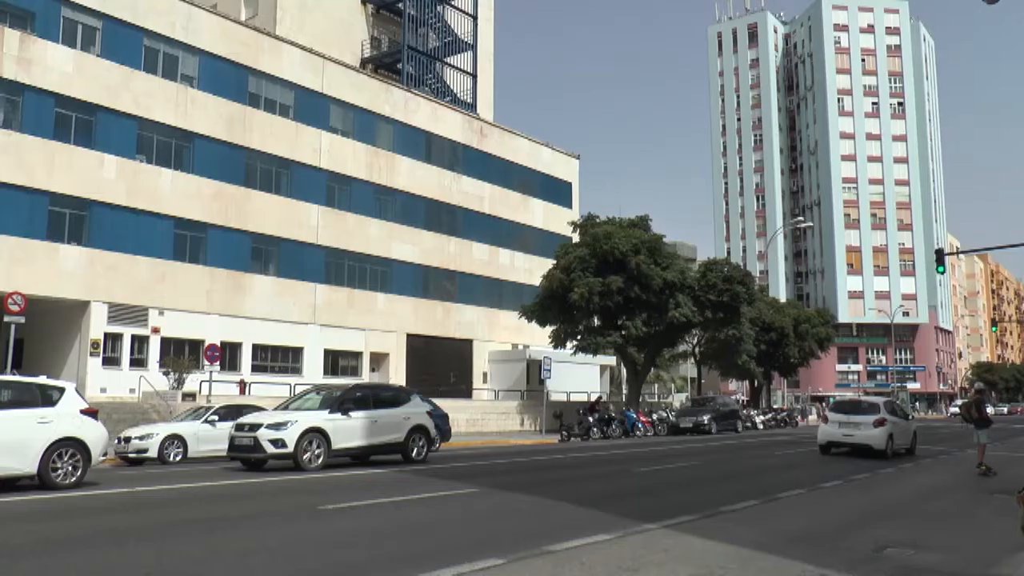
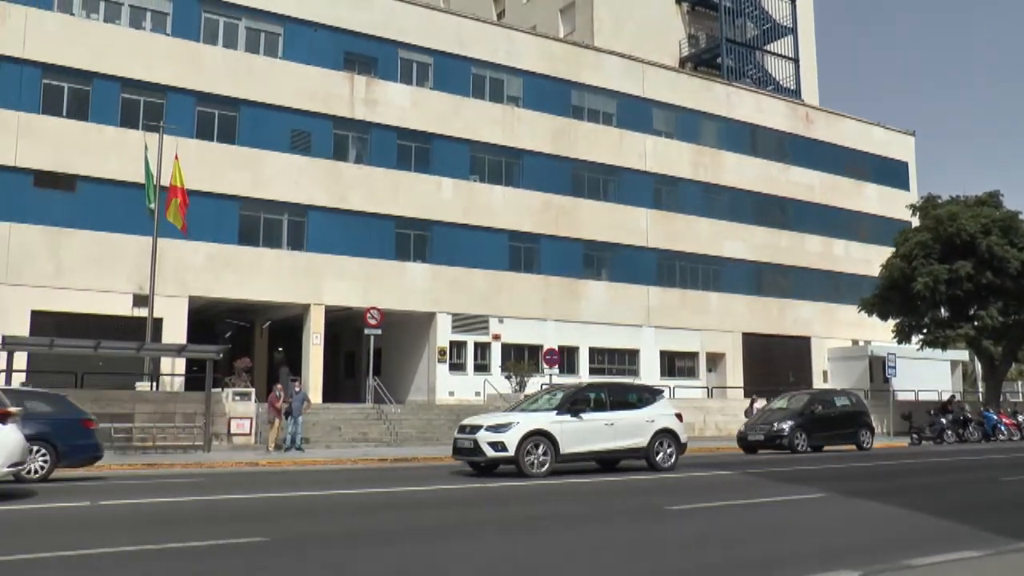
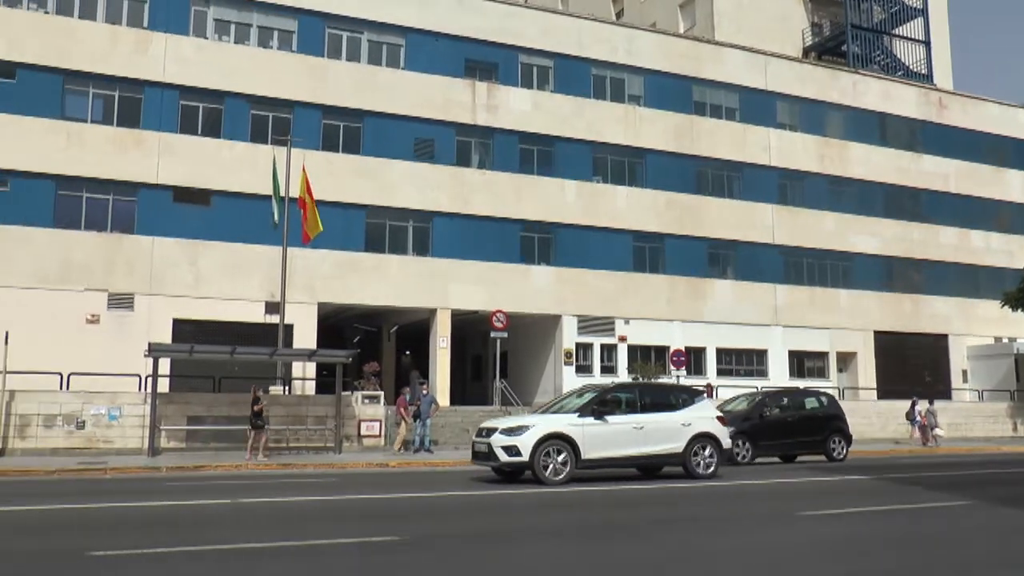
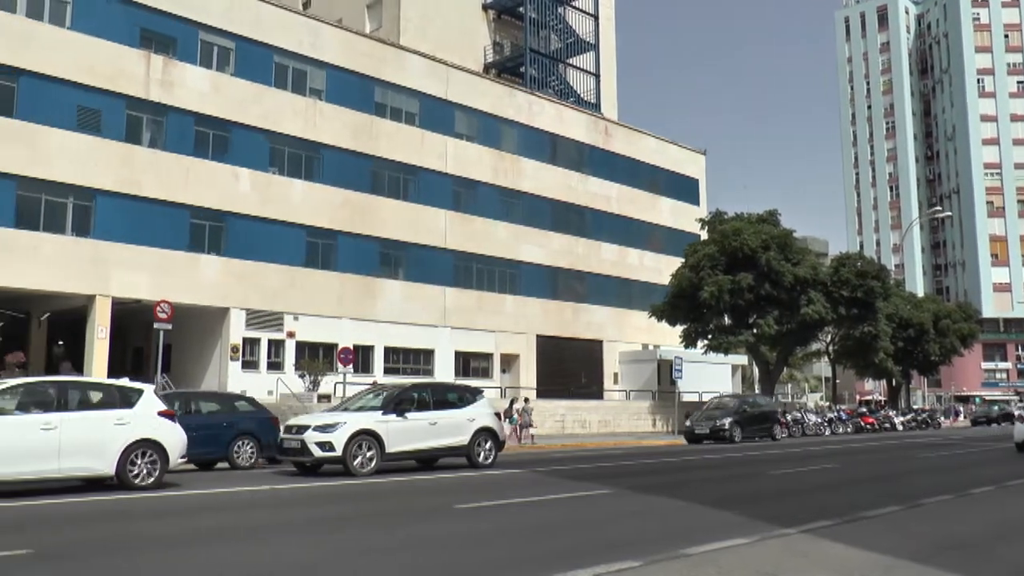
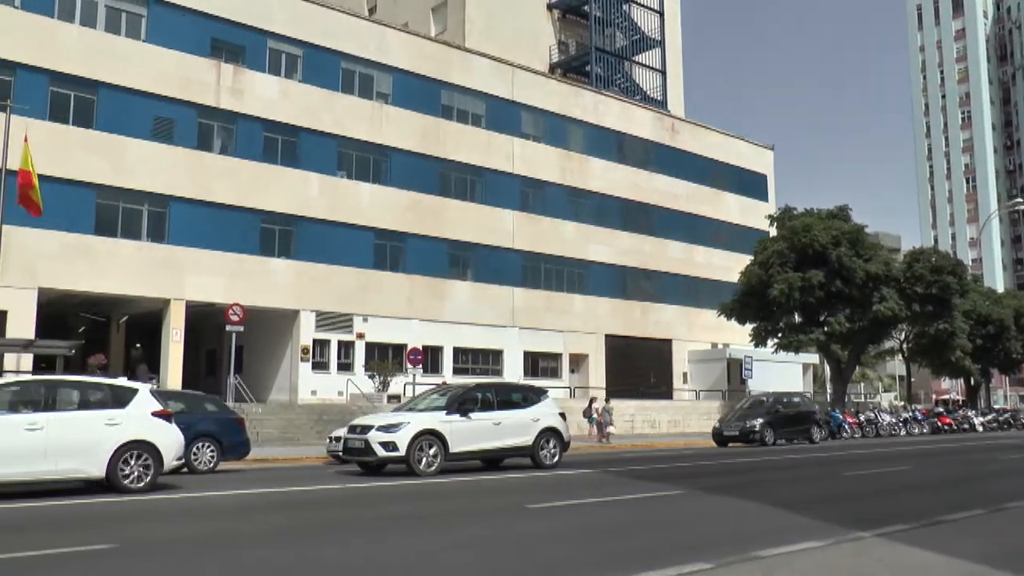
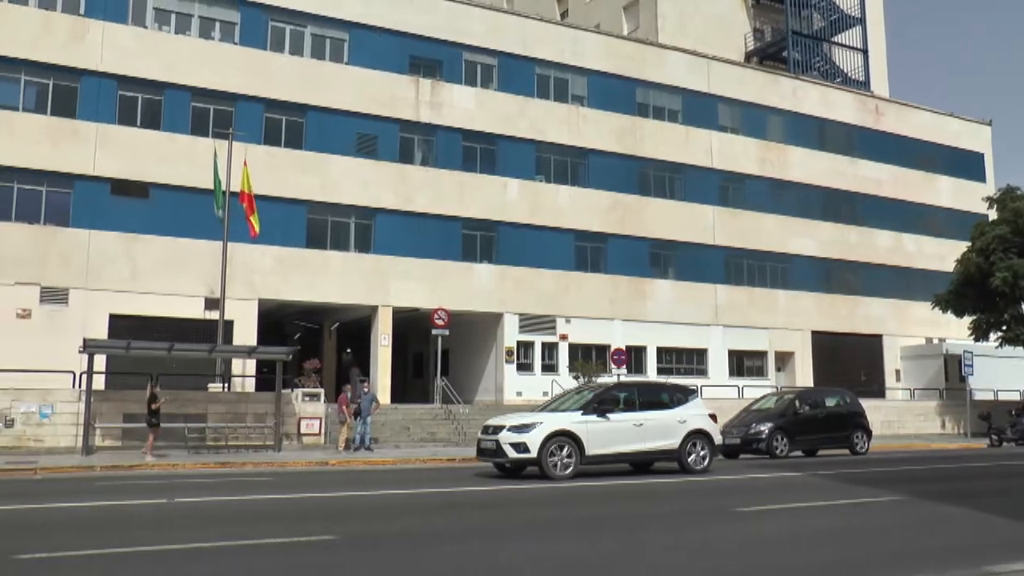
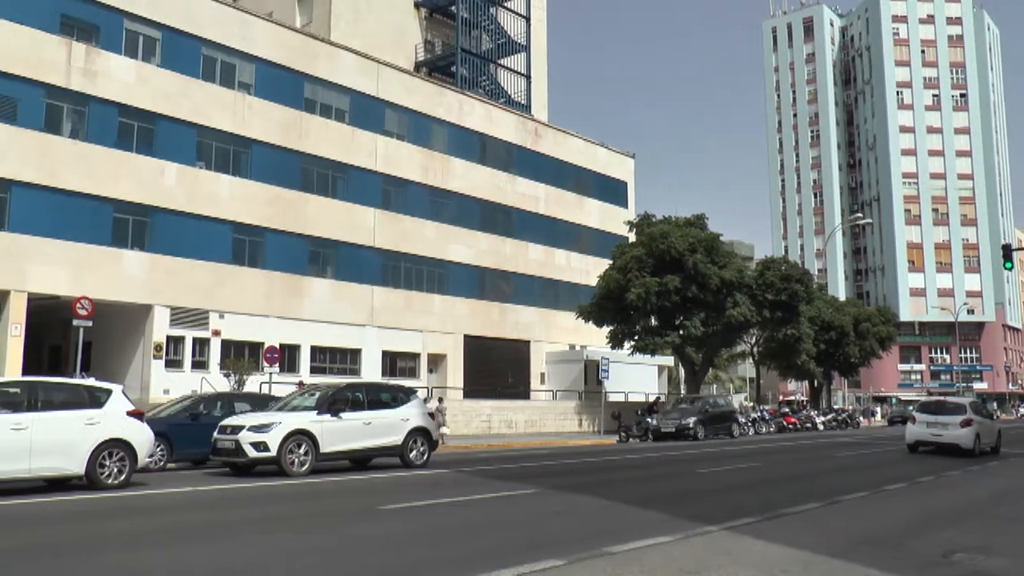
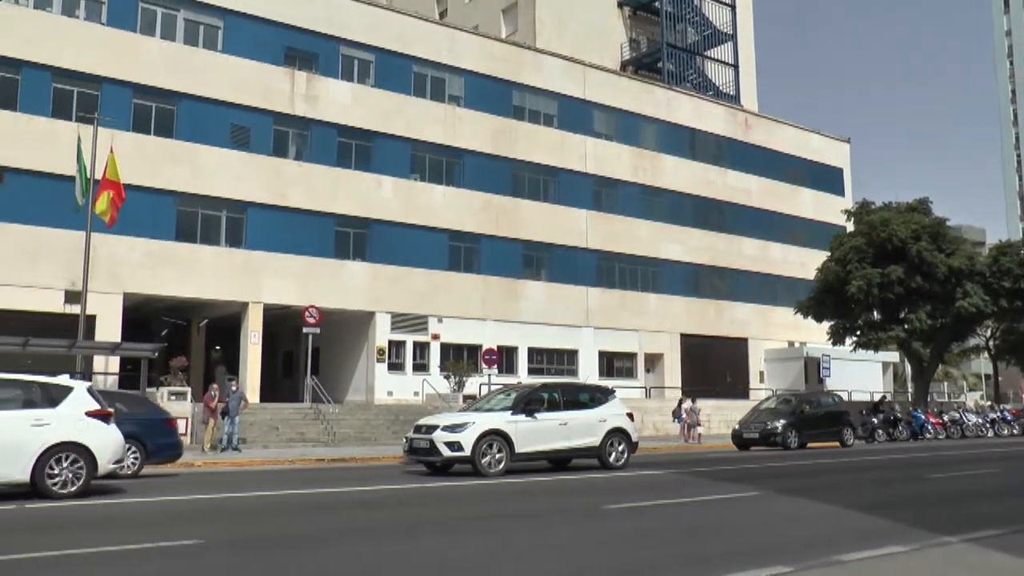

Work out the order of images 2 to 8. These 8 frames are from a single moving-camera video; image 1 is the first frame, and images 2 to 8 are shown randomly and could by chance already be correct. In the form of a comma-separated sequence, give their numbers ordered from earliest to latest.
7, 4, 5, 8, 2, 6, 3
